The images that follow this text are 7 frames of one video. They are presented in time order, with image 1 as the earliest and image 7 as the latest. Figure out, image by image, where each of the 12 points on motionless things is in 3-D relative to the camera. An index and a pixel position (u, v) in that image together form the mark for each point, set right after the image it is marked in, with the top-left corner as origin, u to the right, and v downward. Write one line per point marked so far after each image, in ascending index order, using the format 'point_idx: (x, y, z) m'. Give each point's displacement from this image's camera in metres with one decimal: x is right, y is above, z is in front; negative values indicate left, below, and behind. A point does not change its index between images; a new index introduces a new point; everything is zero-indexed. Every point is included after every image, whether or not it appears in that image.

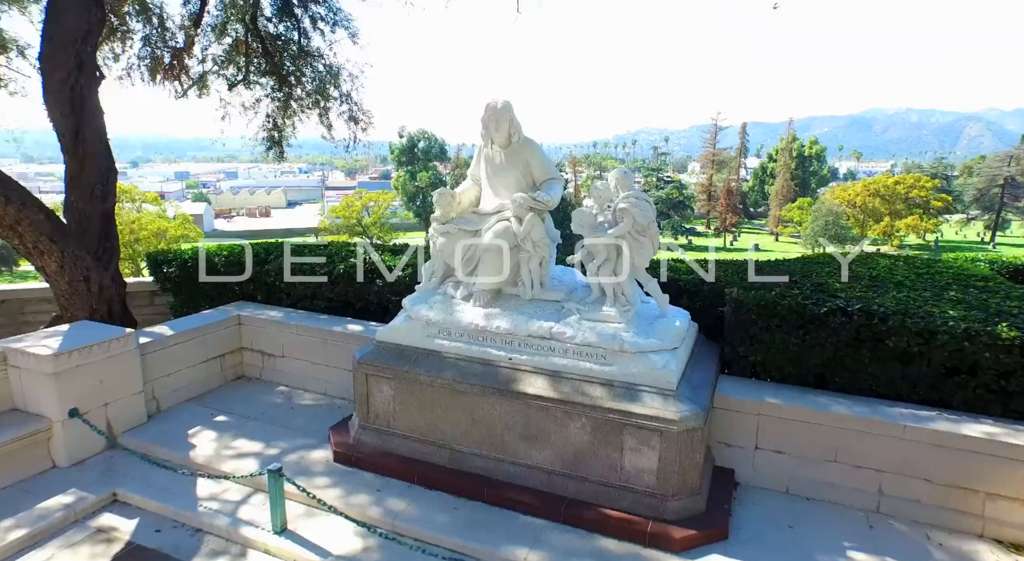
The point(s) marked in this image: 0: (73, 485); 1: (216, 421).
0: (-3.0, -1.4, +4.1) m
1: (-2.5, -1.2, +5.0) m
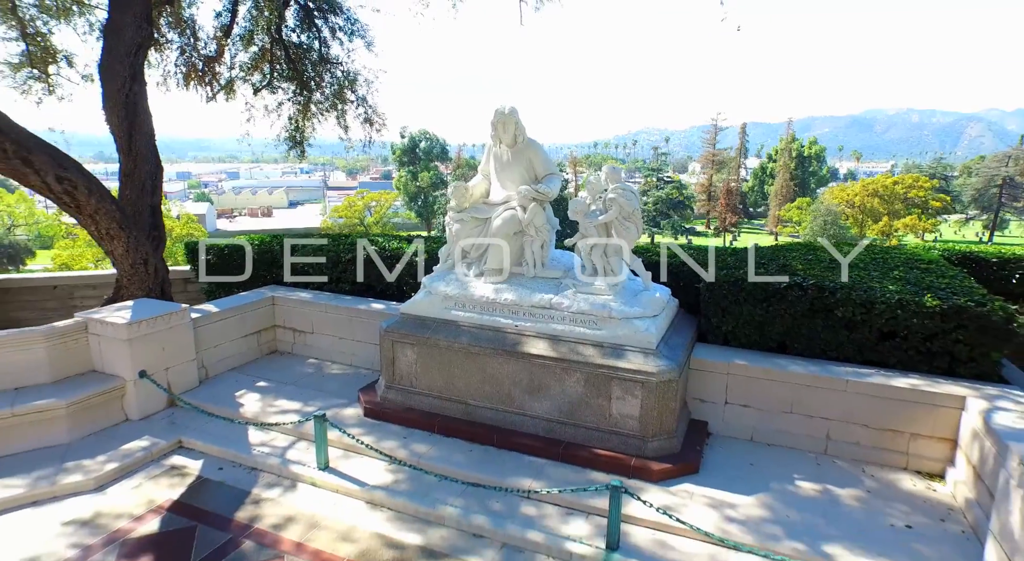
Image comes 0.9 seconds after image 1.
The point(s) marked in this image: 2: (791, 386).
0: (-3.0, -1.2, +4.8) m
1: (-2.4, -1.0, +5.7) m
2: (+2.1, -0.8, +4.5) m
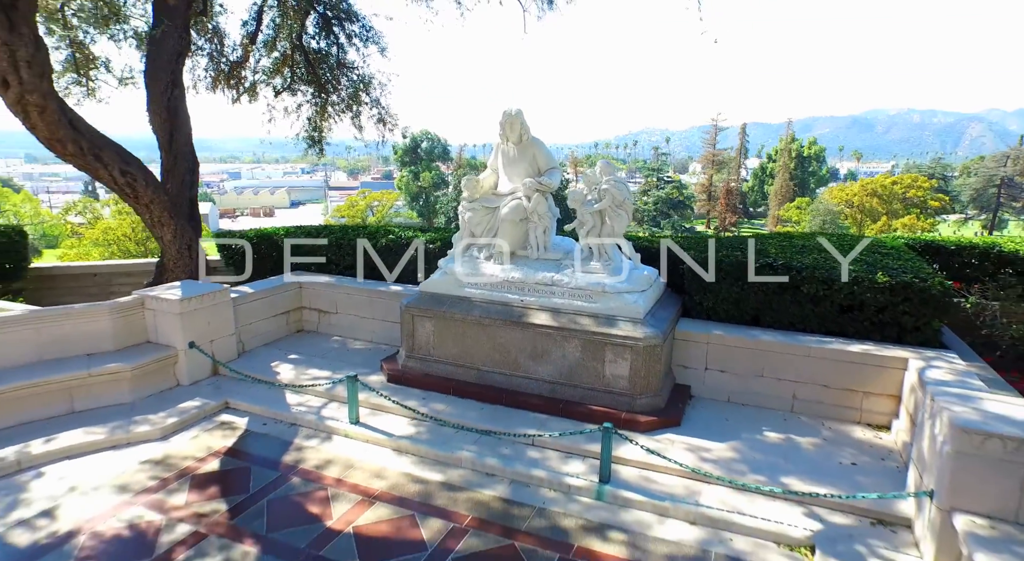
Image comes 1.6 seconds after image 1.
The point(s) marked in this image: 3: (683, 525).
0: (-2.9, -1.1, +5.5) m
1: (-2.4, -0.8, +6.4) m
2: (+2.2, -0.6, +5.2) m
3: (+1.1, -1.6, +3.8) m
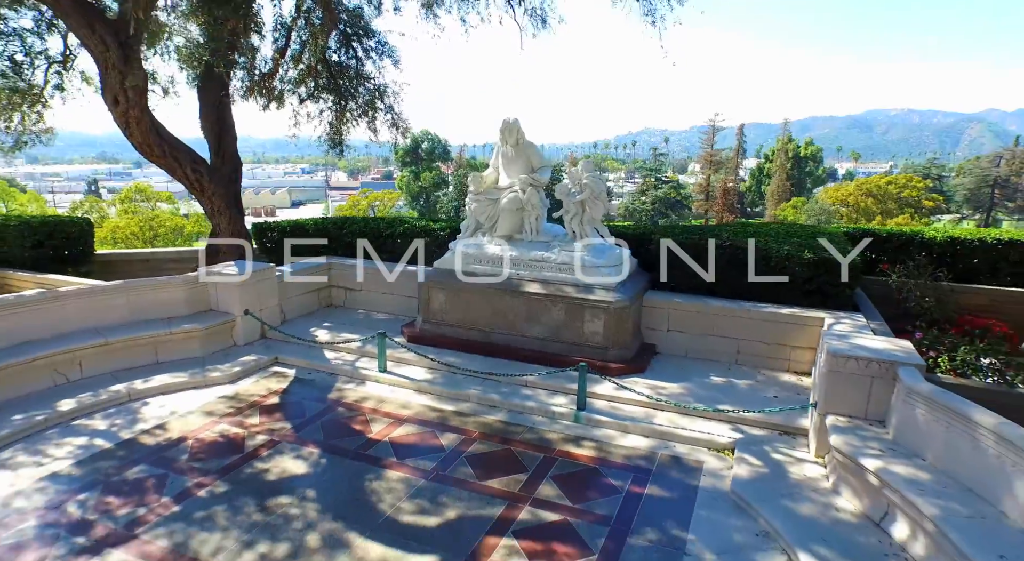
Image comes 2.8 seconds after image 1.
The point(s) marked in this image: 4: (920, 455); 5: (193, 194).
0: (-2.9, -0.8, +6.7) m
1: (-2.4, -0.6, +7.6) m
2: (+2.2, -0.4, +6.4) m
3: (+1.1, -1.3, +5.0) m
4: (+2.6, -1.1, +3.8) m
5: (-4.3, +1.2, +8.3) m
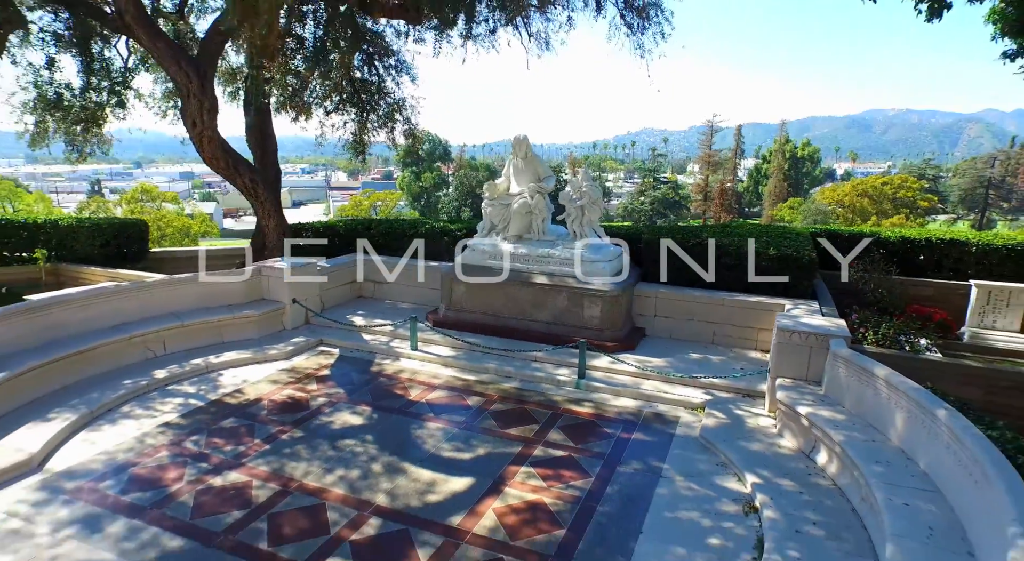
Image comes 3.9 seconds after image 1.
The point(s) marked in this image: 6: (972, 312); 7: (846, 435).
0: (-2.8, -0.7, +7.9) m
1: (-2.3, -0.5, +8.7) m
2: (+2.3, -0.3, +7.6) m
3: (+1.2, -1.2, +6.2) m
4: (+2.7, -1.0, +4.9) m
5: (-4.2, +1.3, +9.5) m
6: (+6.2, -0.4, +8.0) m
7: (+2.5, -1.2, +4.5) m
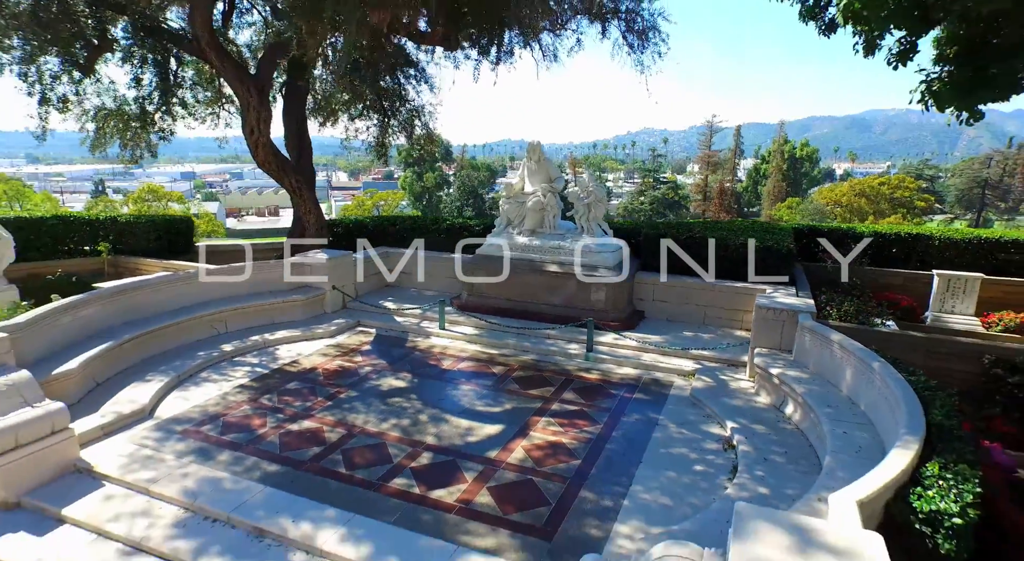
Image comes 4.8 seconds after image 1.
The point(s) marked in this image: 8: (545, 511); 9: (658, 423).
0: (-2.6, -0.6, +8.9) m
1: (-2.0, -0.3, +9.8) m
2: (+2.5, -0.1, +8.6) m
3: (+1.5, -1.1, +7.2) m
4: (+3.0, -0.9, +6.0) m
5: (-3.9, +1.5, +10.5) m
6: (+6.5, -0.3, +9.1) m
7: (+2.7, -1.0, +5.5) m
8: (+0.2, -1.7, +4.5) m
9: (+1.4, -1.4, +5.8) m
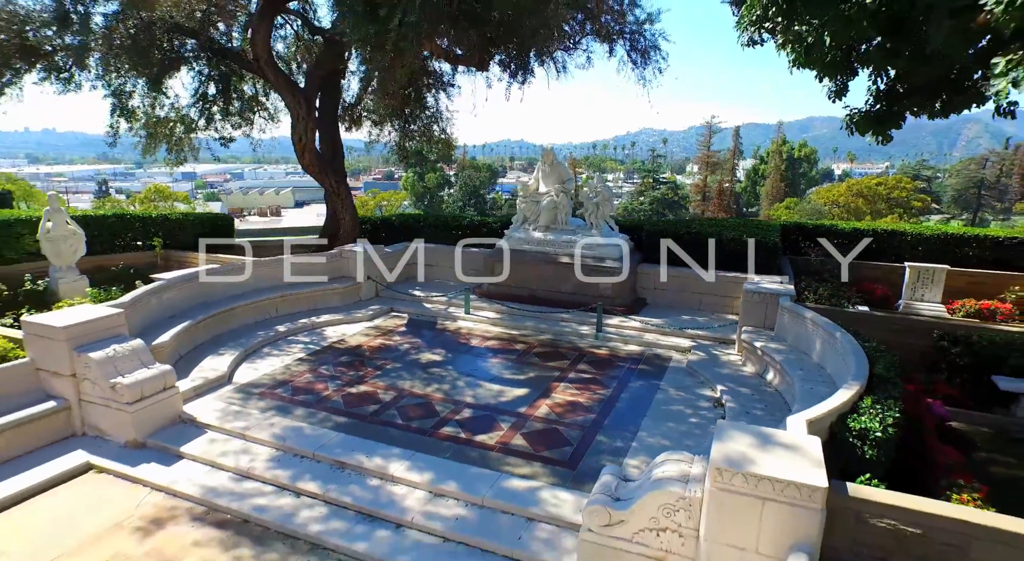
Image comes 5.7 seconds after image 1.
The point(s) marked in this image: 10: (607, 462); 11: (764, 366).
0: (-2.3, -0.4, +10.0) m
1: (-1.8, -0.2, +10.8) m
2: (+2.8, 0.0, +9.7) m
3: (+1.7, -0.9, +8.3) m
4: (+3.2, -0.7, +7.0) m
5: (-3.7, +1.6, +11.6) m
6: (+6.7, -0.1, +10.1) m
7: (+3.0, -0.8, +6.6) m
8: (+0.5, -1.6, +5.5) m
9: (+1.7, -1.2, +6.9) m
10: (+0.9, -1.6, +5.3) m
11: (+2.9, -1.0, +6.9) m
